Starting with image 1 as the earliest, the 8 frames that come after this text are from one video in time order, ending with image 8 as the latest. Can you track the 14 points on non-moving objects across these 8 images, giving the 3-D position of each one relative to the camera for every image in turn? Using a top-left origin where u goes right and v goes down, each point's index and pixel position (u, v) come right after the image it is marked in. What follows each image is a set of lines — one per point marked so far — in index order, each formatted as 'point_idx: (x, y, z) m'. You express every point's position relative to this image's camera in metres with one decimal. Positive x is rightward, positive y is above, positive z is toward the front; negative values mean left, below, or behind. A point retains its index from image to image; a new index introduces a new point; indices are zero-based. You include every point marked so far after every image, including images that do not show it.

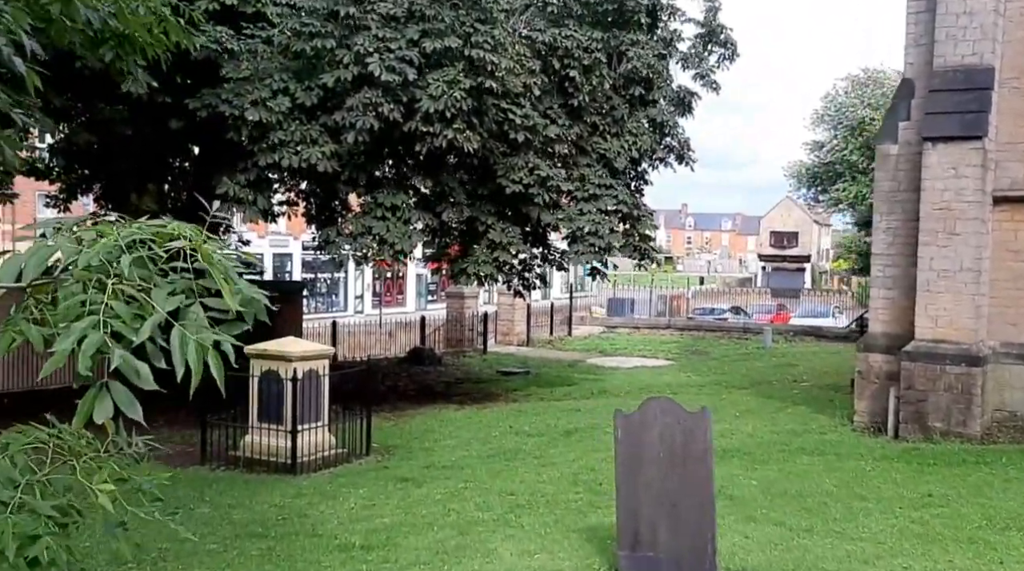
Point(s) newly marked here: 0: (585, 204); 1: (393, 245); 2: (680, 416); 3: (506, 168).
0: (+1.0, +1.1, +15.1) m
1: (-1.5, +0.5, +13.3) m
2: (+1.0, -0.8, +6.3) m
3: (-0.1, +1.5, +13.9) m
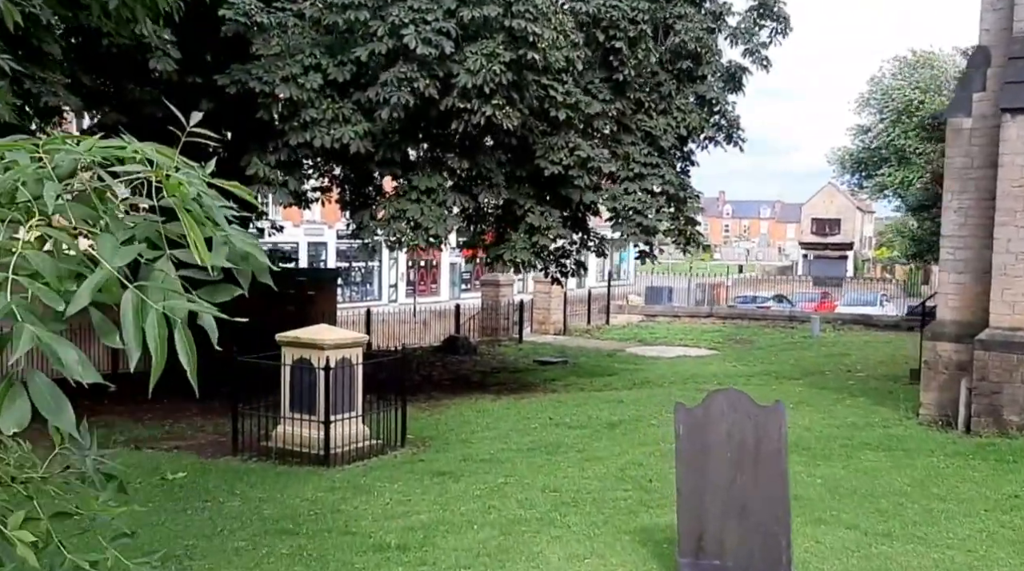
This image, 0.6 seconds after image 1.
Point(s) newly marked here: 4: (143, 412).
0: (+1.6, +1.3, +14.4) m
1: (-1.0, +0.7, +12.7) m
2: (+1.3, -0.7, +5.7) m
3: (+0.5, +1.7, +13.3) m
4: (-5.0, -1.7, +14.5) m
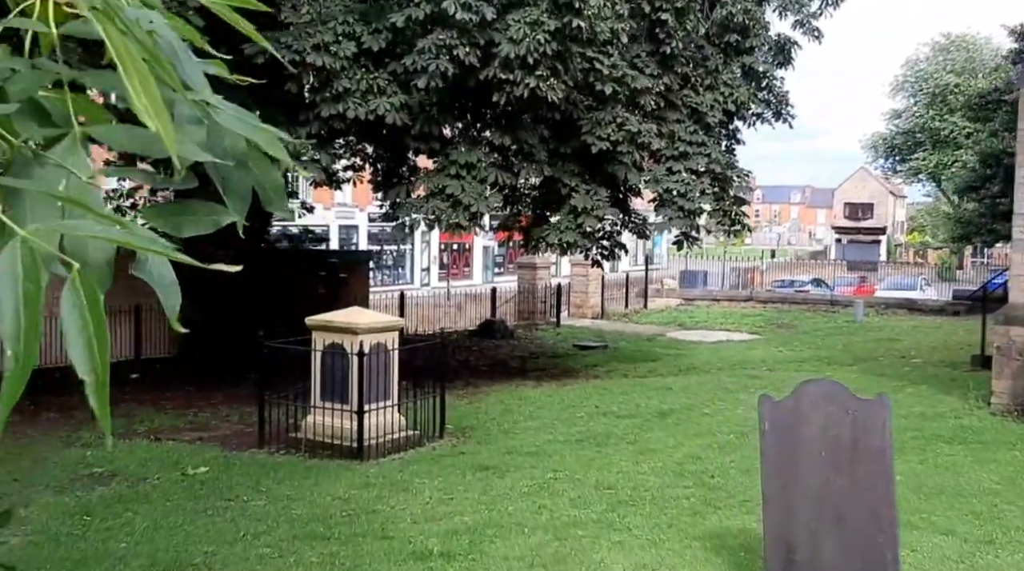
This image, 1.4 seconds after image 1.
0: (+2.1, +1.6, +13.7) m
1: (-0.5, +0.9, +12.0) m
2: (+1.6, -0.6, +5.0) m
3: (+0.9, +1.9, +12.5) m
4: (-4.5, -1.5, +14.0) m
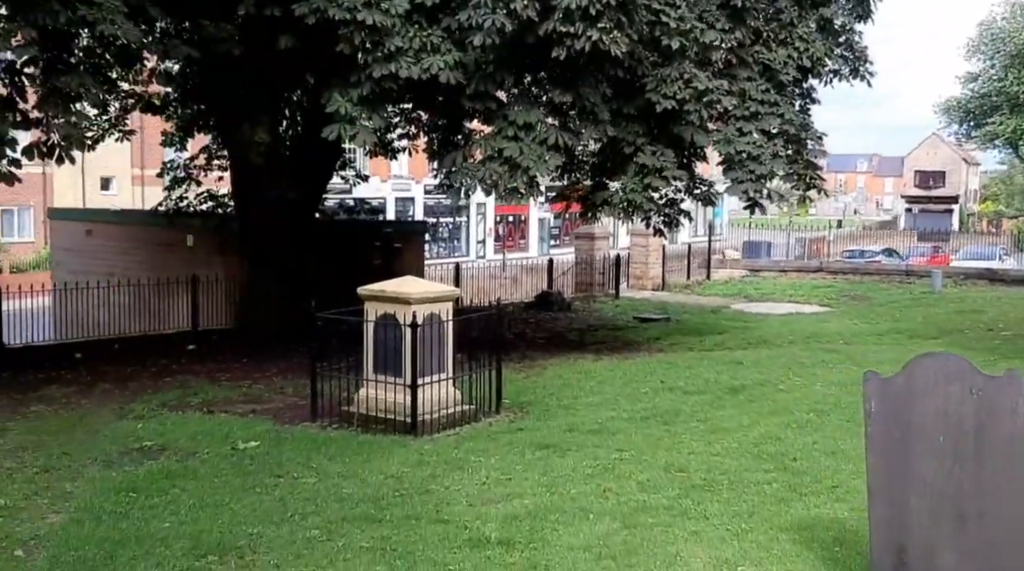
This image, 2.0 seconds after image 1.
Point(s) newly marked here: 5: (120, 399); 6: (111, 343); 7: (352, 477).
0: (+2.9, +2.0, +12.9) m
1: (+0.2, +1.3, +11.4) m
2: (+1.9, -0.4, +4.3) m
3: (+1.6, +2.3, +11.8) m
4: (-3.7, -1.1, +13.7) m
5: (-4.4, -1.3, +11.9) m
6: (-6.1, -0.9, +16.1) m
7: (-1.2, -1.4, +7.7) m
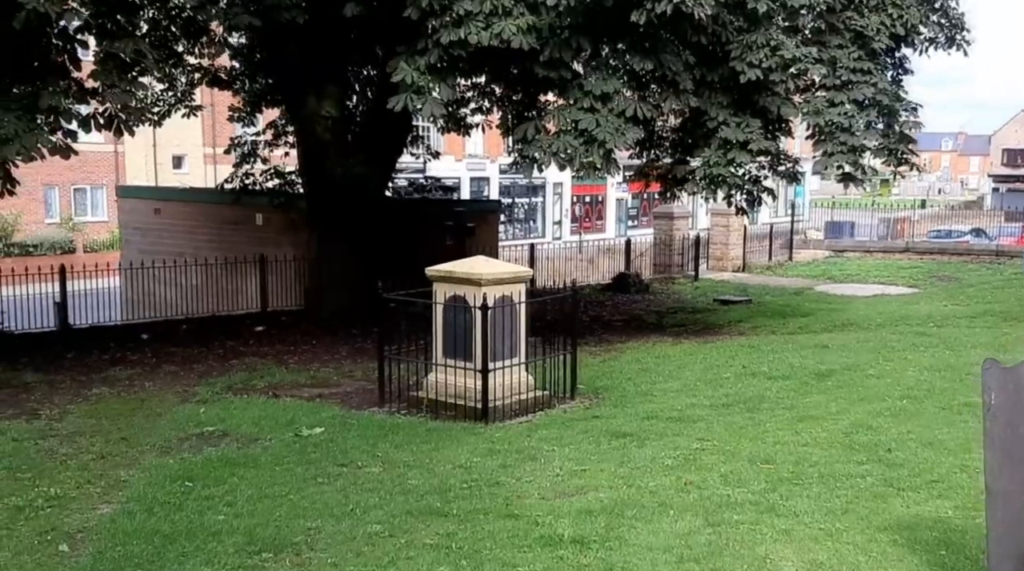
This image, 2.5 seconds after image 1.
0: (+3.7, +2.2, +12.2) m
1: (+0.9, +1.5, +11.0) m
2: (+2.1, -0.3, +3.8) m
3: (+2.4, +2.5, +11.3) m
4: (-2.8, -0.9, +13.5) m
5: (-3.6, -1.1, +11.8) m
6: (-5.0, -0.6, +16.1) m
7: (-0.7, -1.3, +7.4) m
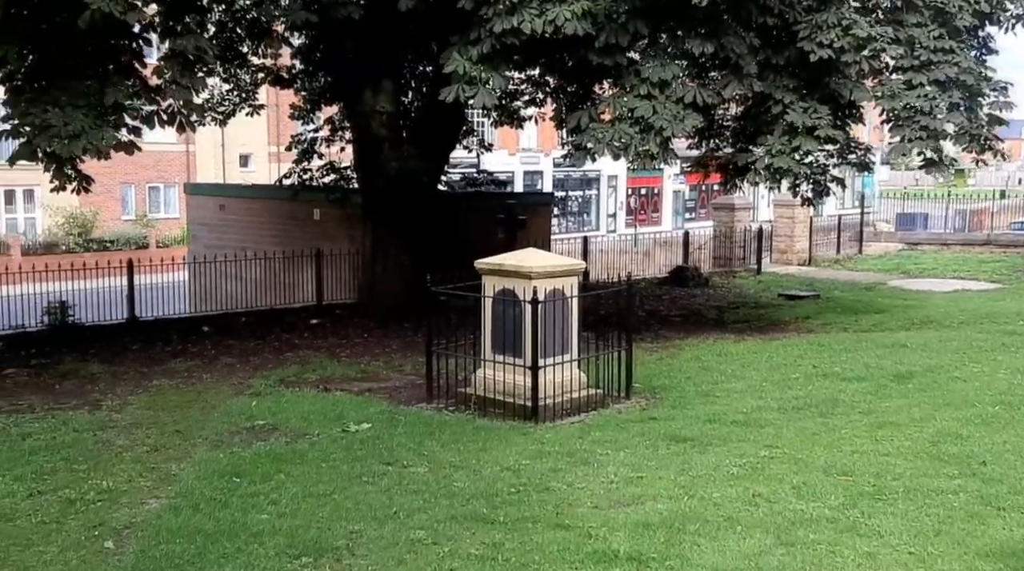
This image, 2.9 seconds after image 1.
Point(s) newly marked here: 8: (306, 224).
0: (+4.3, +2.3, +11.5) m
1: (+1.5, +1.5, +10.4) m
2: (+2.3, -0.3, +3.2) m
3: (+3.0, +2.6, +10.6) m
4: (-2.1, -0.8, +13.2) m
5: (-3.0, -1.0, +11.5) m
6: (-4.1, -0.5, +15.9) m
7: (-0.3, -1.2, +7.0) m
8: (-3.8, +1.1, +19.5) m
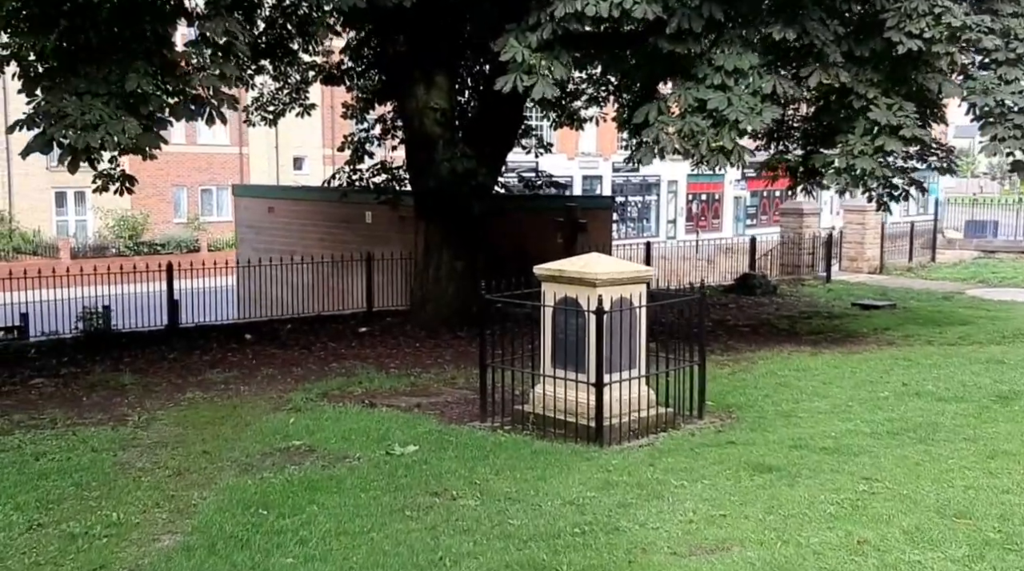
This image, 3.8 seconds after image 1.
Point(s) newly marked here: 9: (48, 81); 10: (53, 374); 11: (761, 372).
0: (+5.0, +2.2, +10.5) m
1: (+2.0, +1.4, +9.6) m
2: (+2.4, -0.3, +2.3) m
3: (+3.6, +2.5, +9.7) m
4: (-1.4, -0.8, +12.5) m
5: (-2.4, -1.0, +10.9) m
6: (-3.3, -0.6, +15.3) m
7: (0.0, -1.3, +6.2) m
8: (-2.8, +1.0, +18.9) m
9: (-3.9, +1.7, +8.9) m
10: (-4.9, -0.9, +11.4) m
11: (+2.5, -0.9, +10.7) m
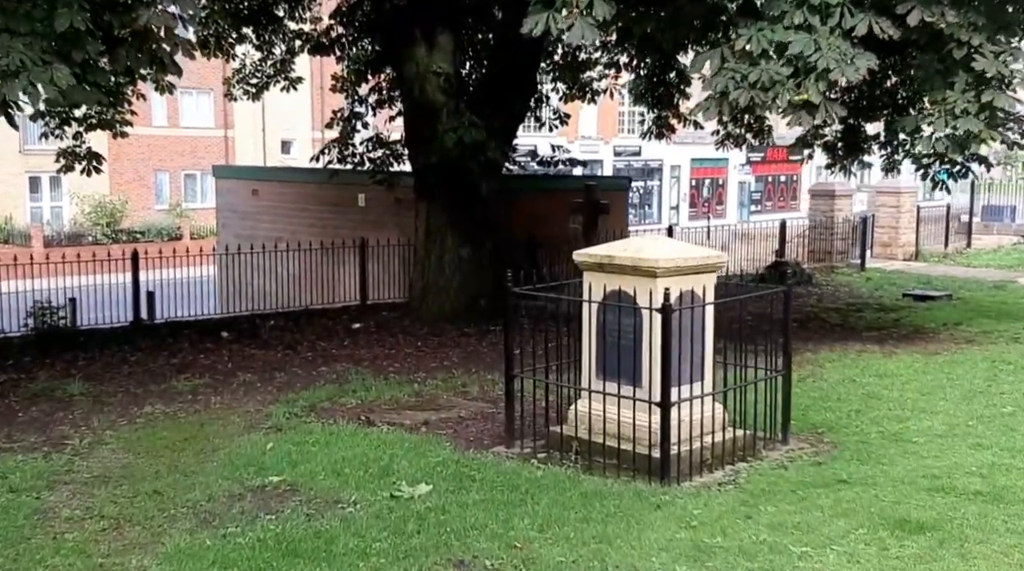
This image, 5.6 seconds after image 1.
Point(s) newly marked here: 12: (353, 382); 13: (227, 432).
0: (+5.2, +2.3, +8.7) m
1: (+2.3, +1.5, +7.7) m
2: (+2.7, -0.3, +0.5) m
3: (+3.8, +2.6, +7.9) m
4: (-1.2, -0.7, +10.7) m
5: (-2.2, -0.9, +9.0) m
6: (-3.1, -0.4, +13.4) m
7: (+0.3, -1.2, +4.4) m
8: (-2.6, +1.2, +17.1) m
9: (-3.6, +1.8, +7.0) m
10: (-4.7, -0.9, +9.6) m
11: (+2.8, -0.8, +8.9) m
12: (-1.5, -0.9, +9.5) m
13: (-2.1, -1.1, +7.8) m
